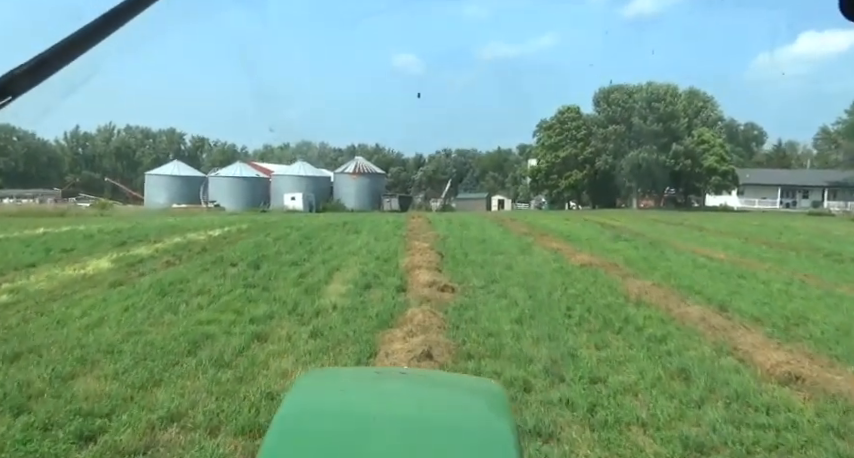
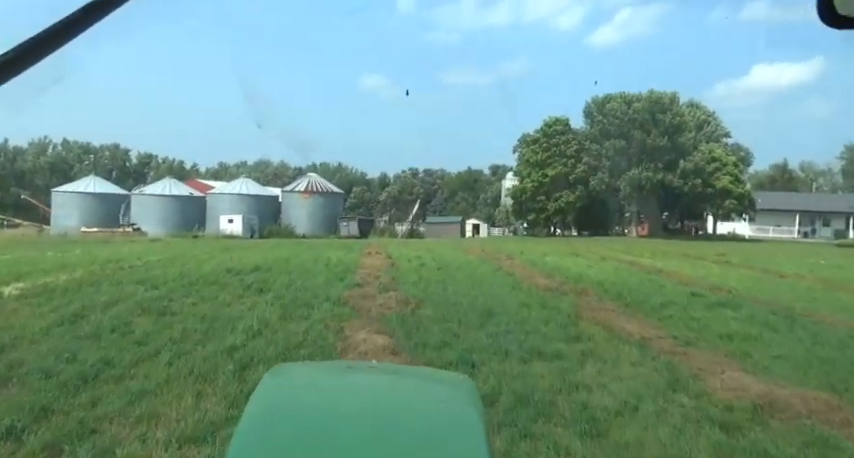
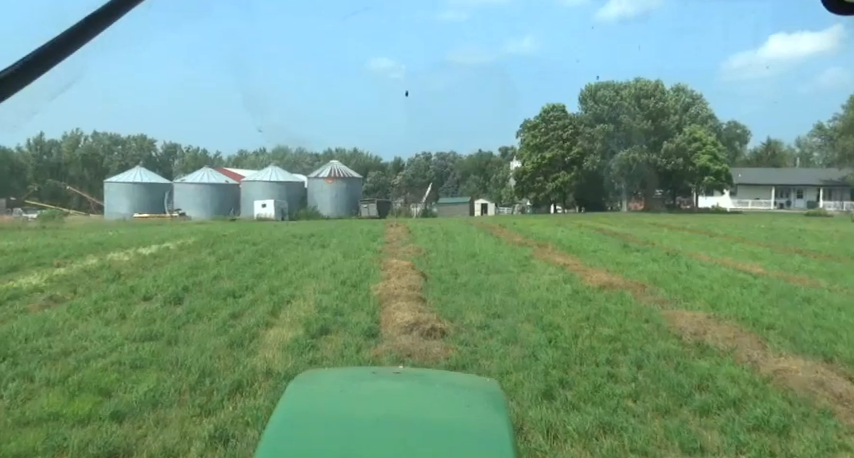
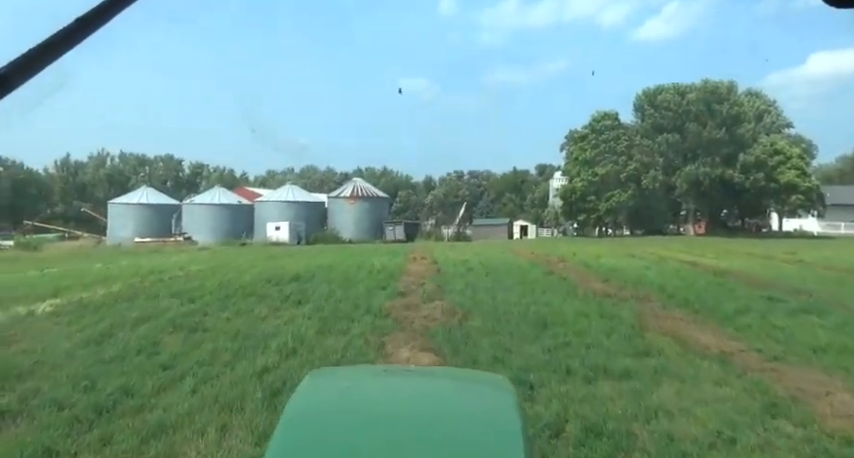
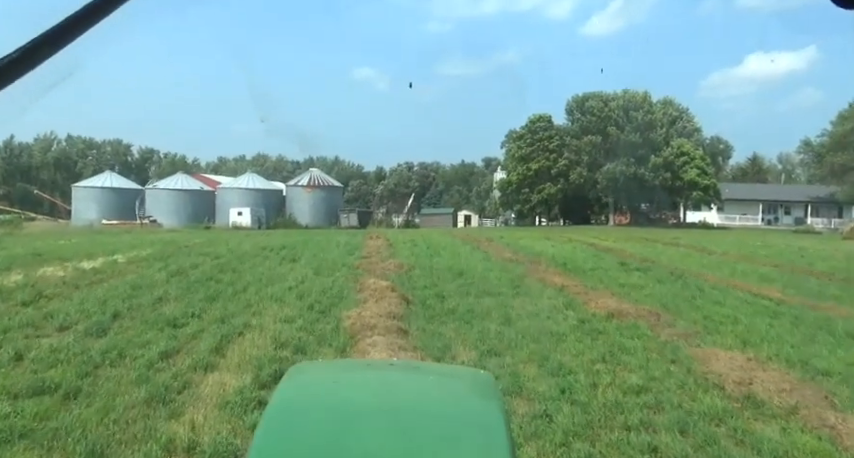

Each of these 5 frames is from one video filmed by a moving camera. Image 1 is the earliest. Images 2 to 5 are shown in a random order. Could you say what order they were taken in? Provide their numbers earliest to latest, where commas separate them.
3, 5, 2, 4
